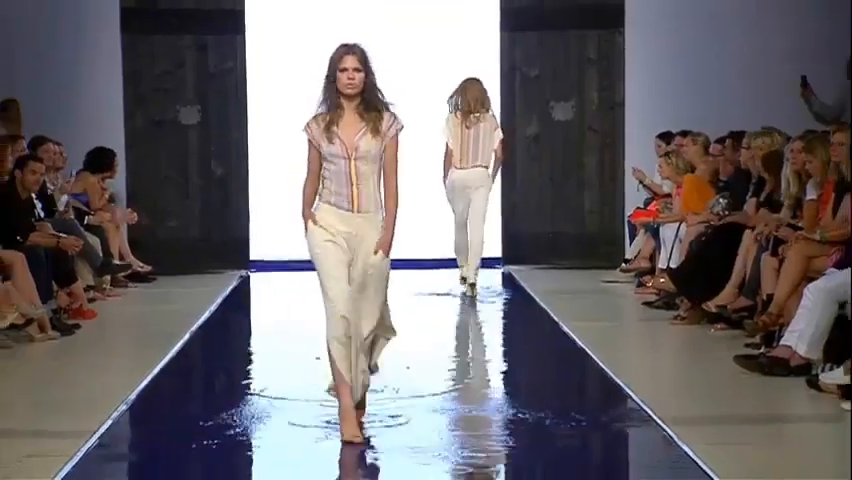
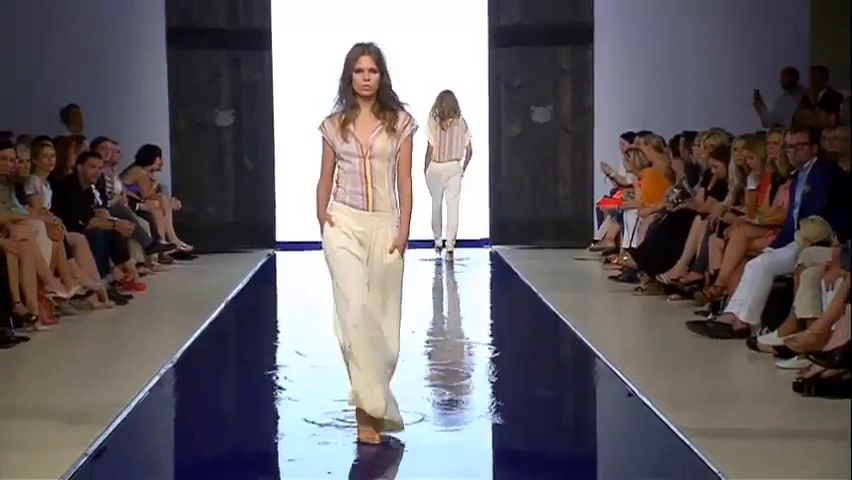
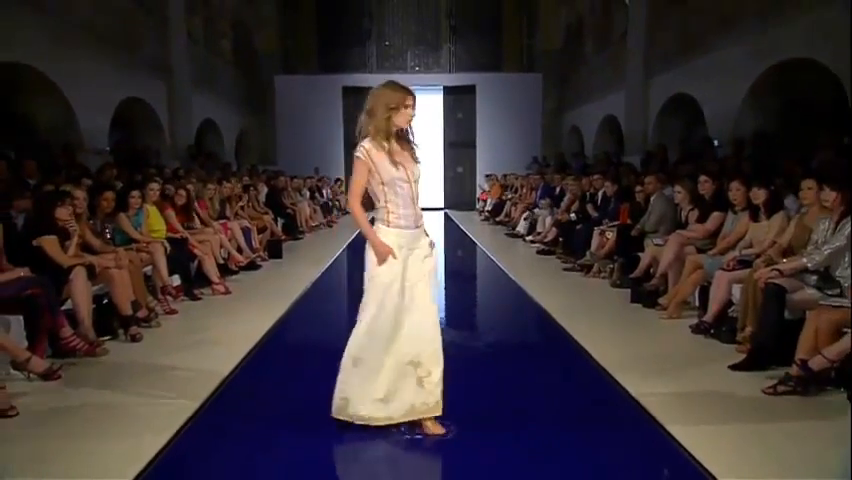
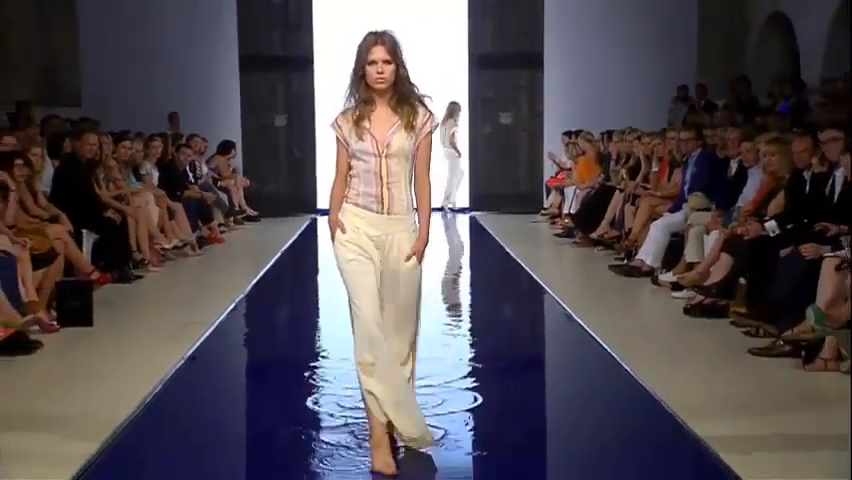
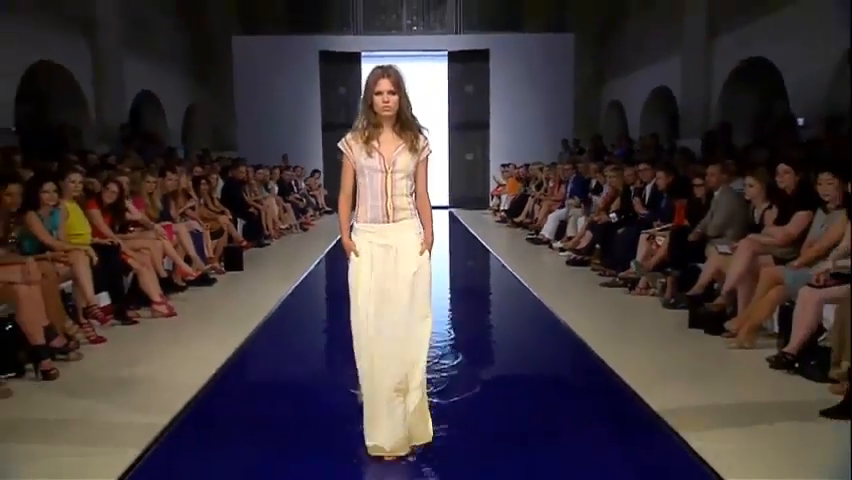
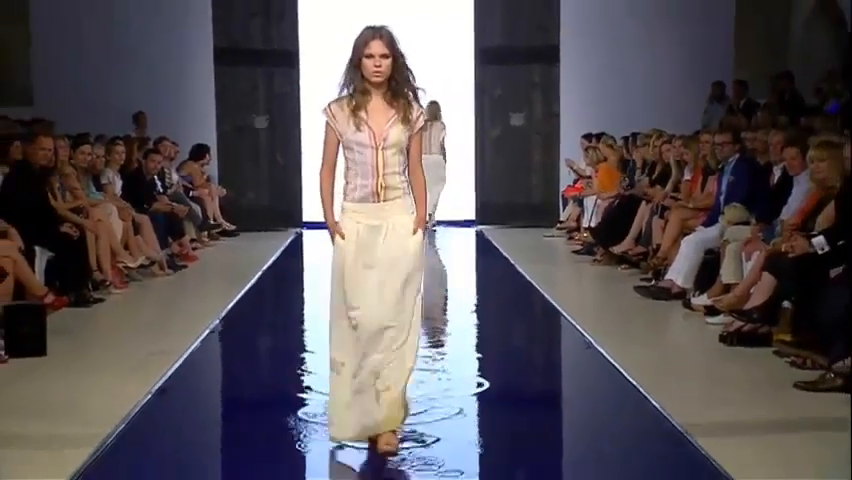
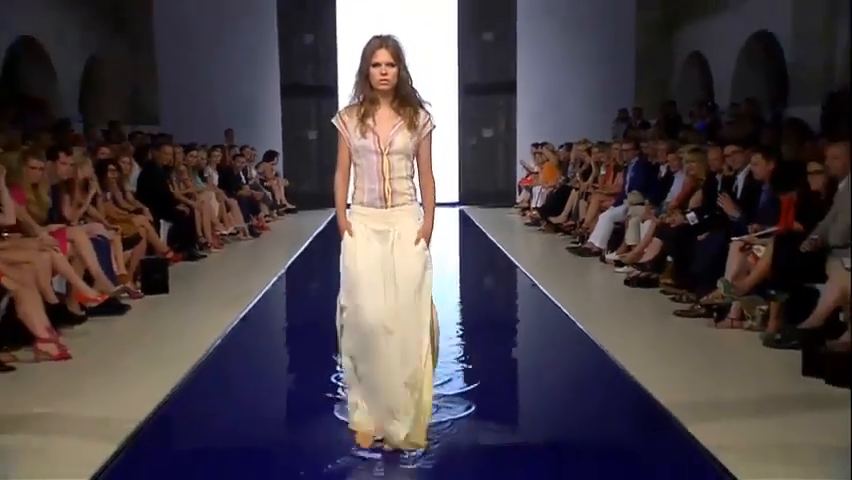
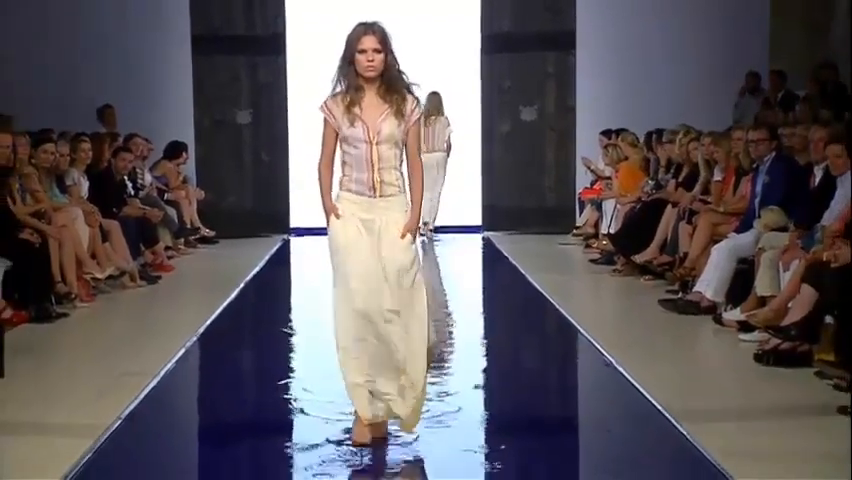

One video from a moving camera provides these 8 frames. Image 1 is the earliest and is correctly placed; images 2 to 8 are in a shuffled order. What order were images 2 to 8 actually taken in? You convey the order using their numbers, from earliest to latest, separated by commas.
2, 8, 6, 4, 7, 5, 3
